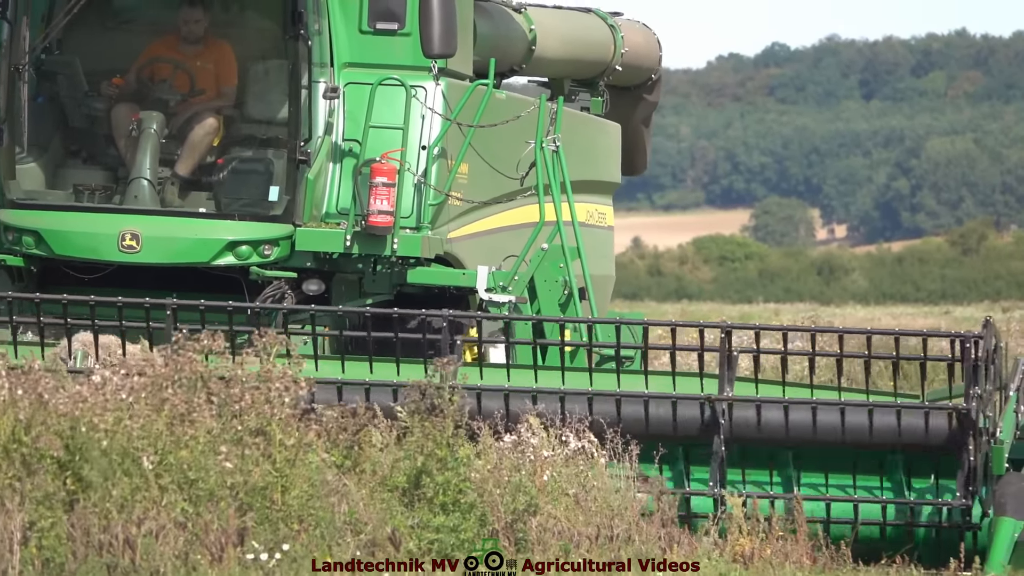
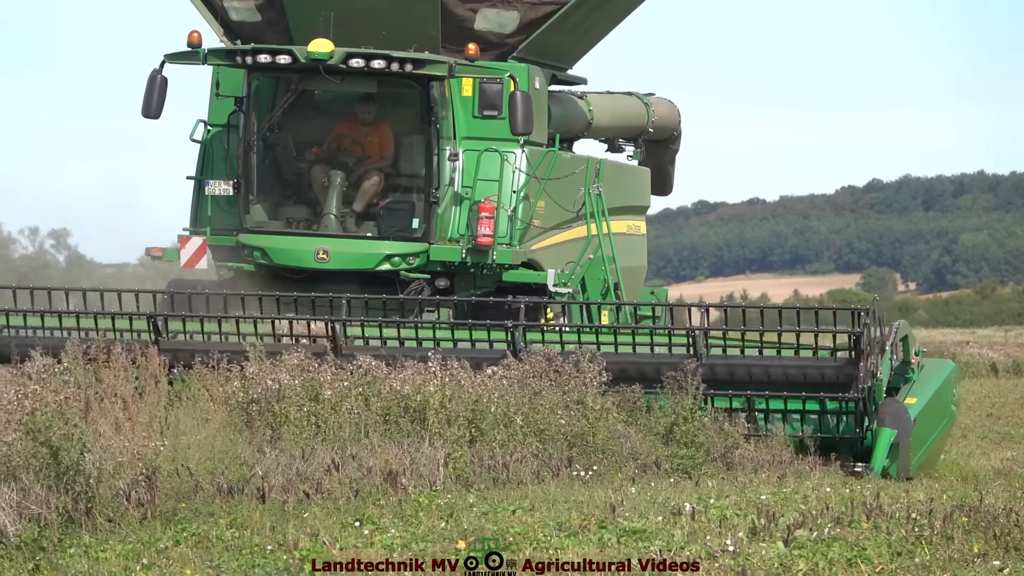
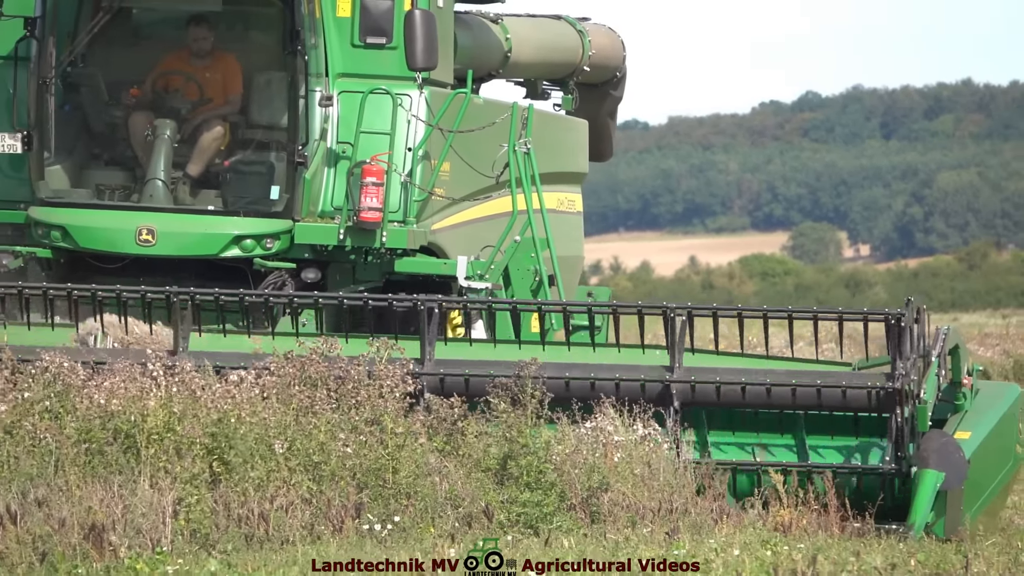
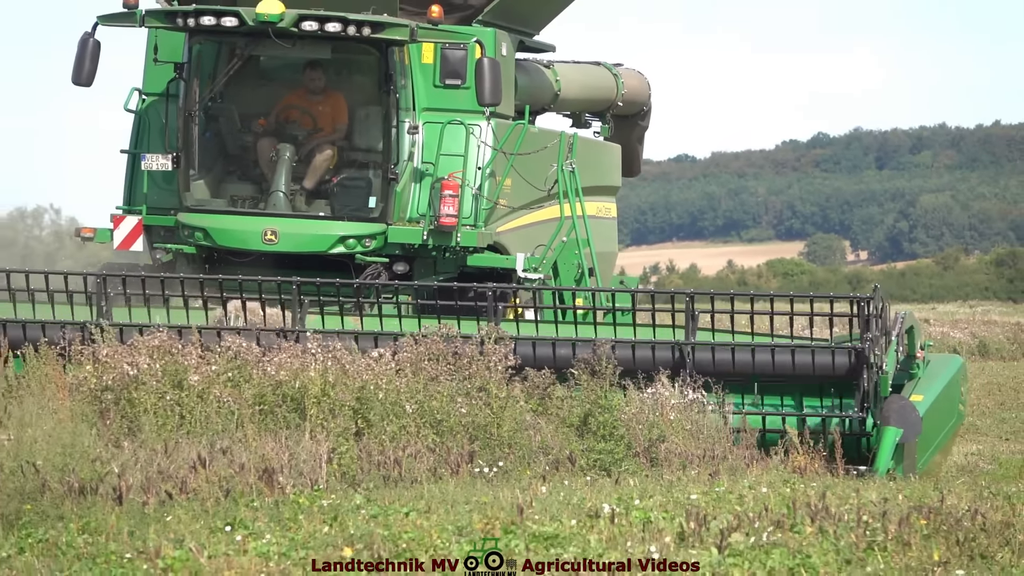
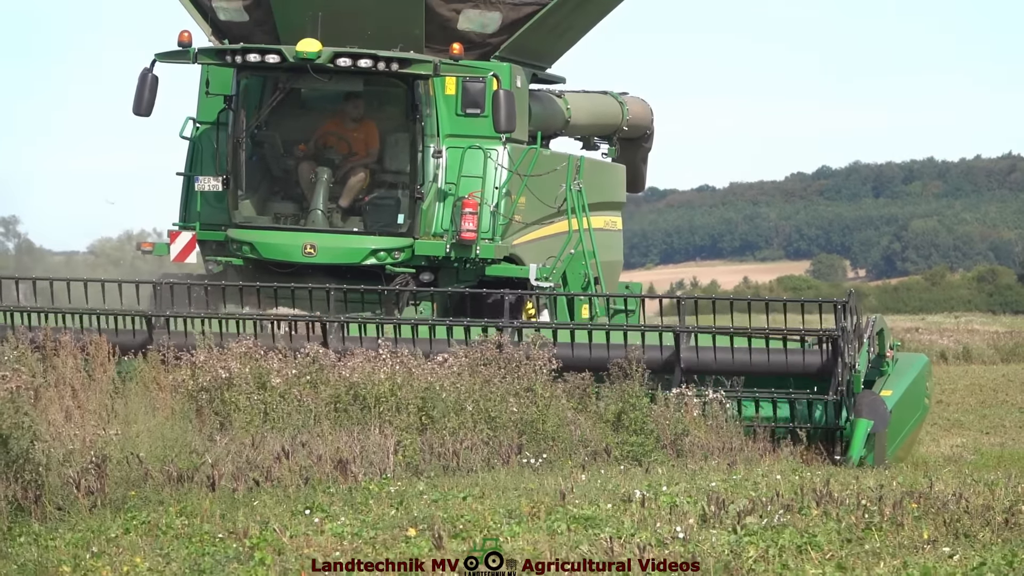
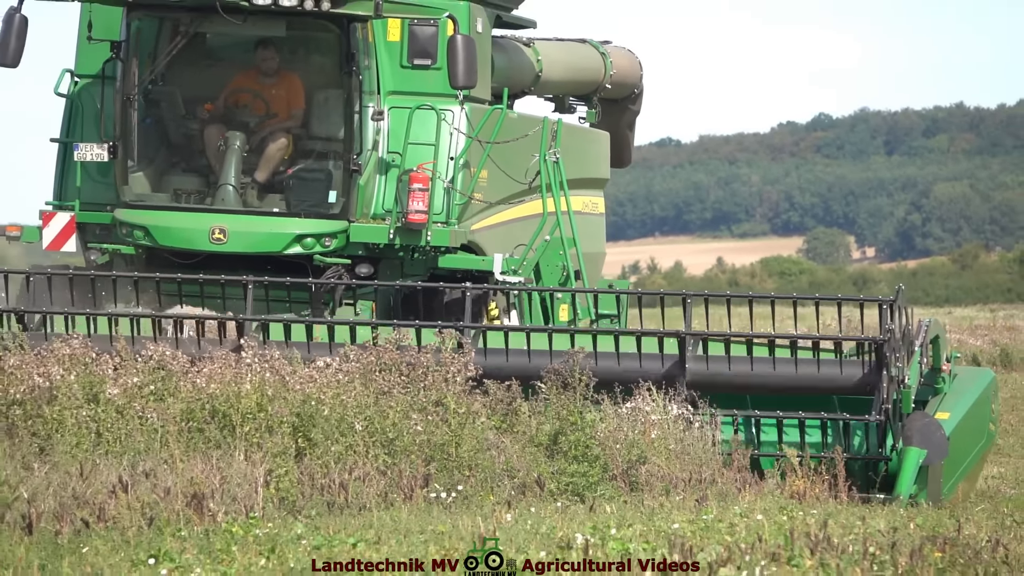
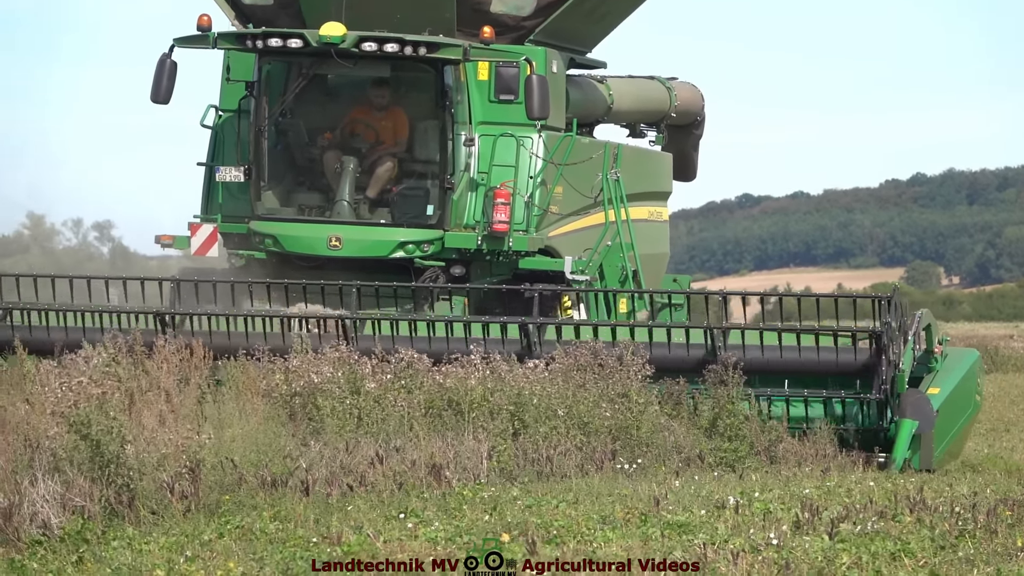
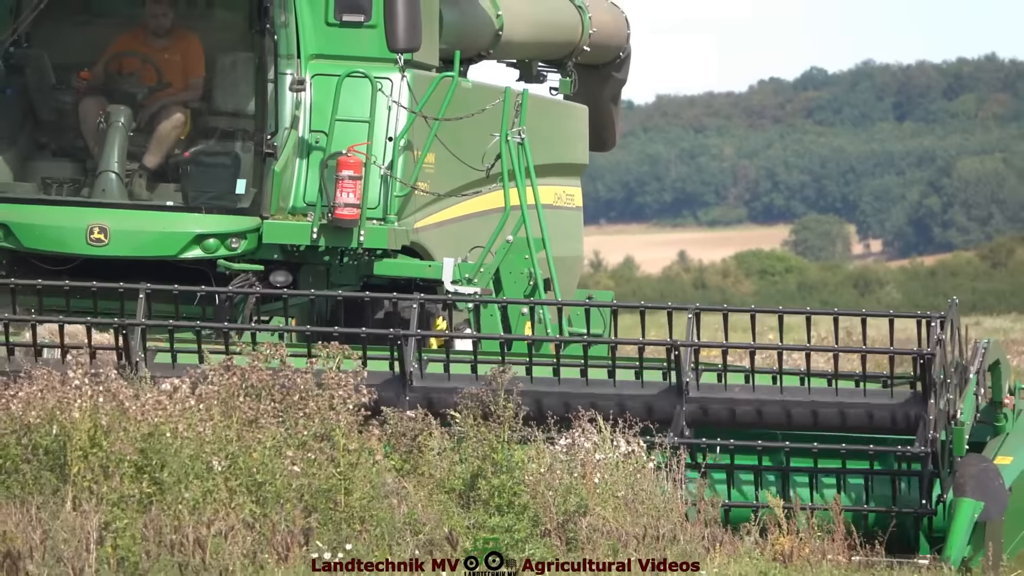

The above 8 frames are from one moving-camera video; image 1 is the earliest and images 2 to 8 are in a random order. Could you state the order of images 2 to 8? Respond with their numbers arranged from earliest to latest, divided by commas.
8, 3, 6, 4, 5, 2, 7
